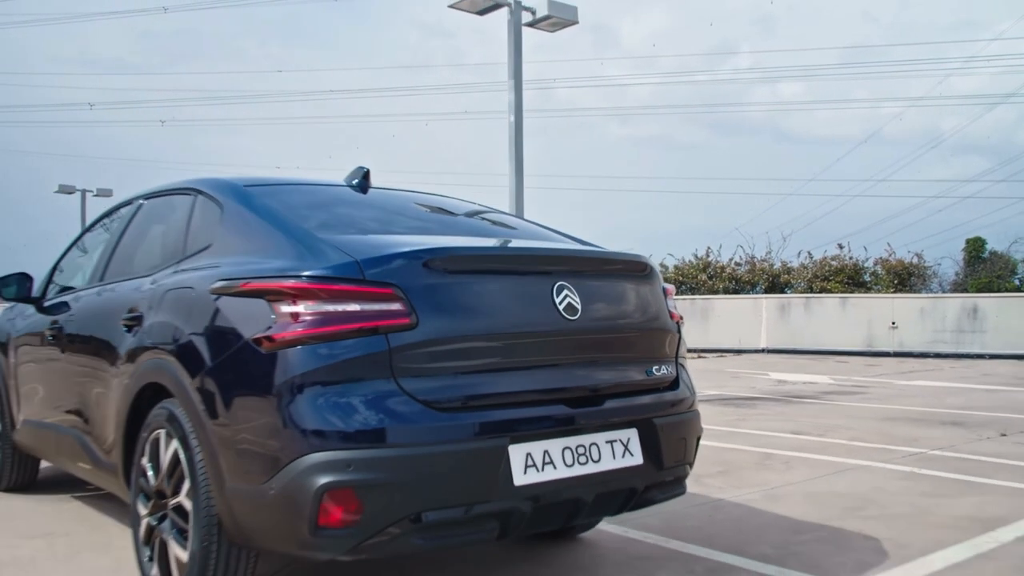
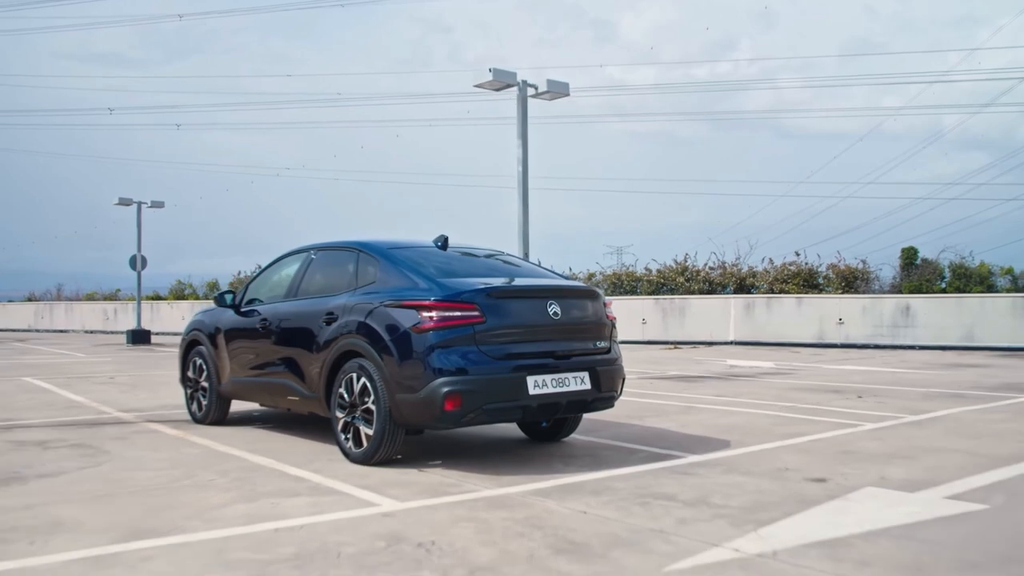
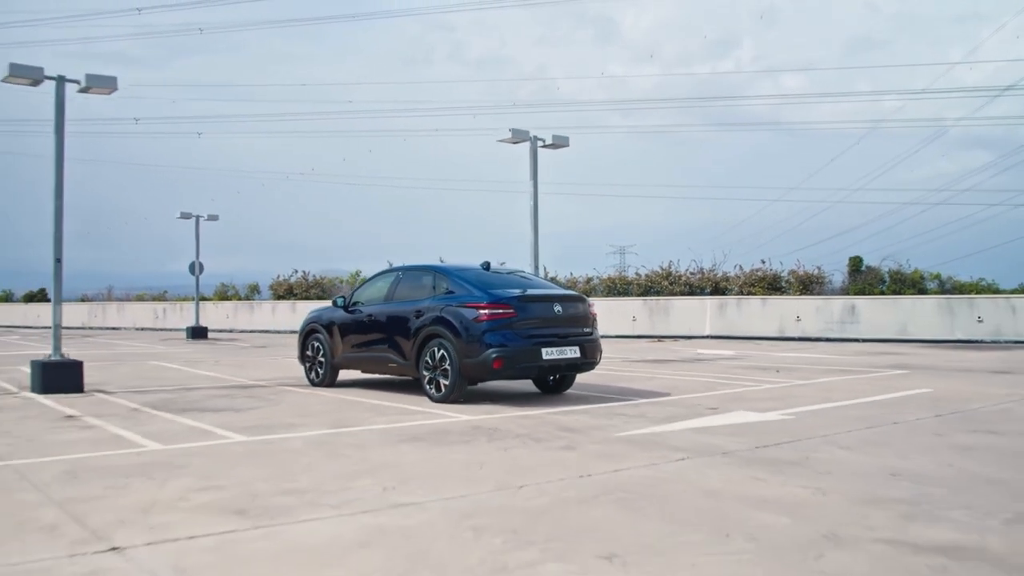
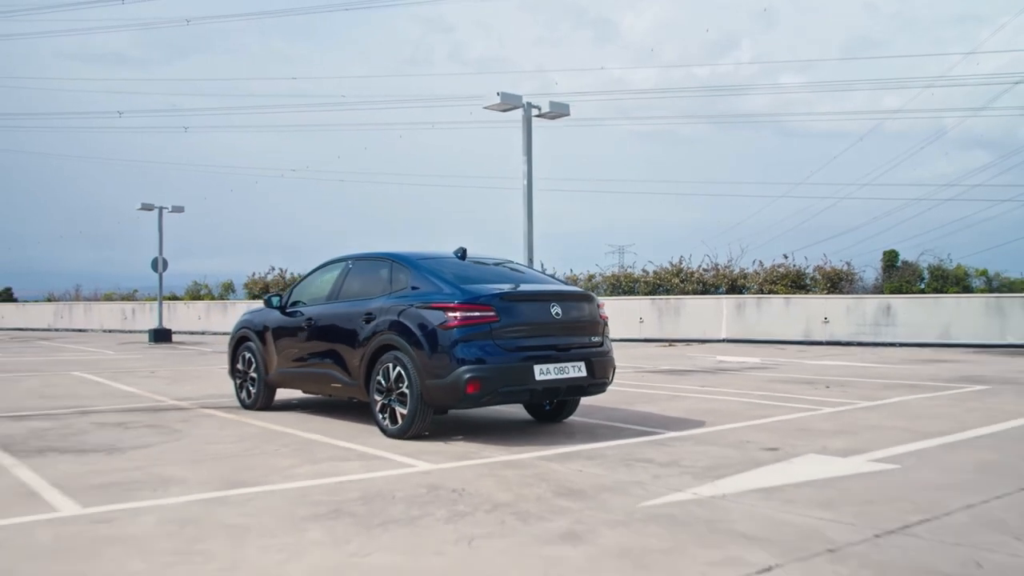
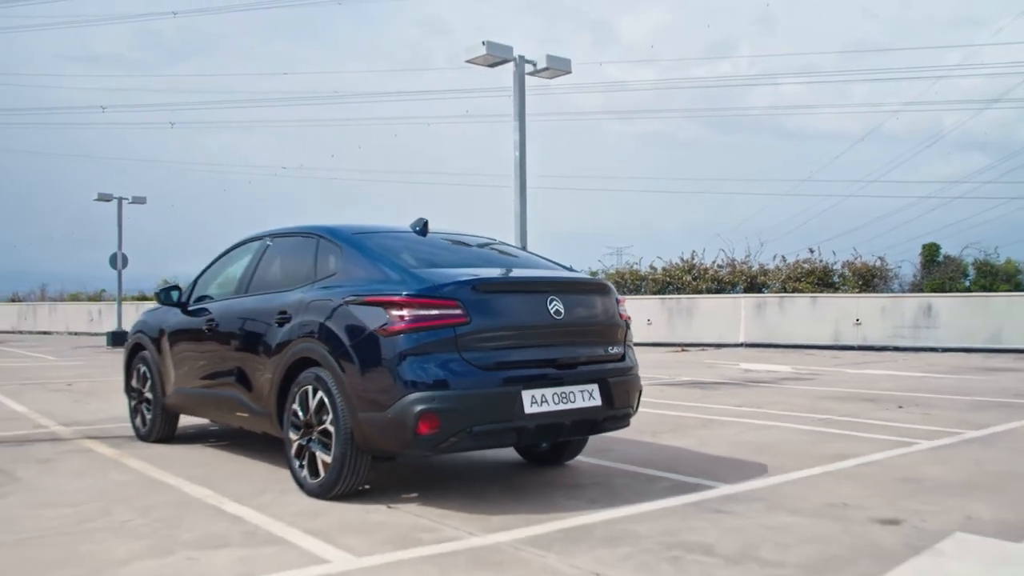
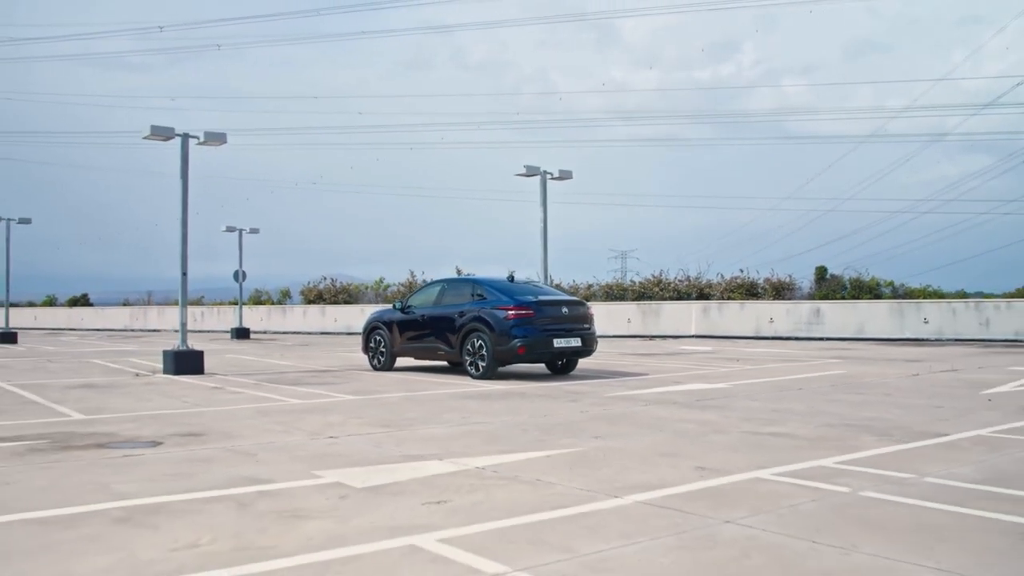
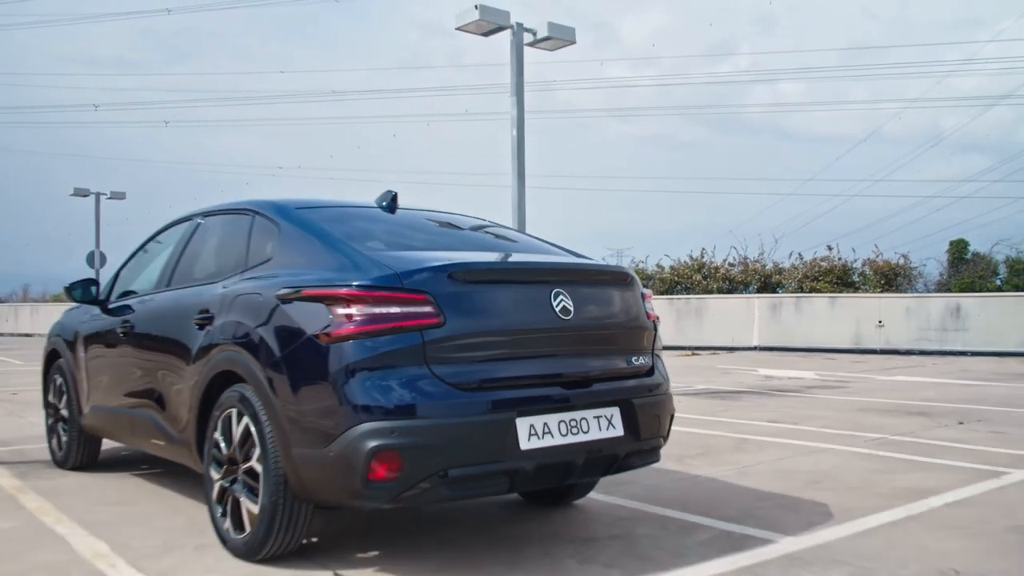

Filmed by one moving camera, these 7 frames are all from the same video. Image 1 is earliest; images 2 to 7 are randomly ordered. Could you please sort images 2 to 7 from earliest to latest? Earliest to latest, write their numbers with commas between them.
7, 5, 2, 4, 3, 6
